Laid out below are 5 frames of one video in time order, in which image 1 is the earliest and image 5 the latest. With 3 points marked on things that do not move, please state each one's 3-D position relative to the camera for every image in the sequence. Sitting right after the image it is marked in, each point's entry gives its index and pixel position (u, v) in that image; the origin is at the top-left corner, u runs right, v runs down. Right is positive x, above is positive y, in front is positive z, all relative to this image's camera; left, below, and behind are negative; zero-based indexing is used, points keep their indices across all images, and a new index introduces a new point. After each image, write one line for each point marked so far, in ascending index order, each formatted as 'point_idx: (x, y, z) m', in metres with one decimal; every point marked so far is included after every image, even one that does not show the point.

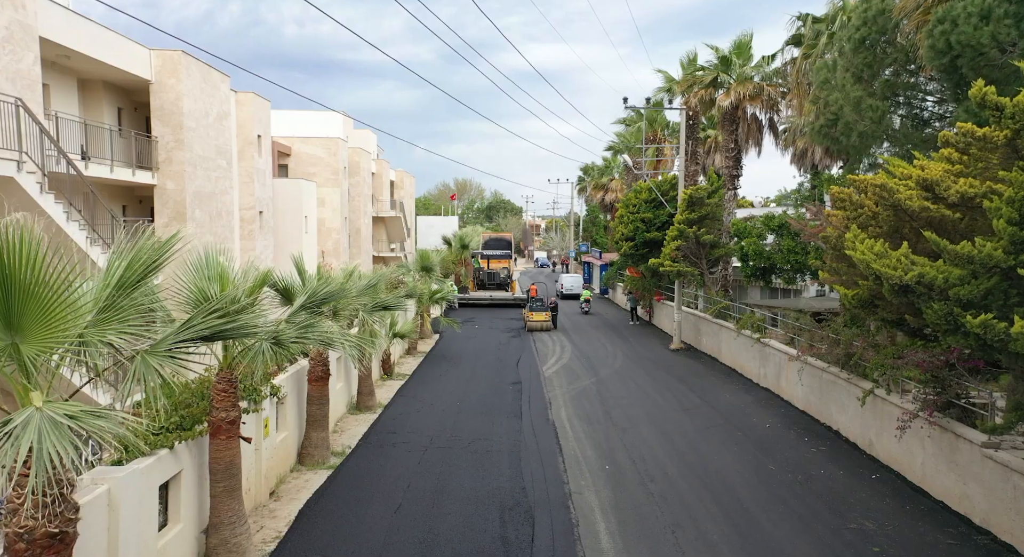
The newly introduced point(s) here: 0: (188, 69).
0: (-8.7, +5.6, +19.2) m
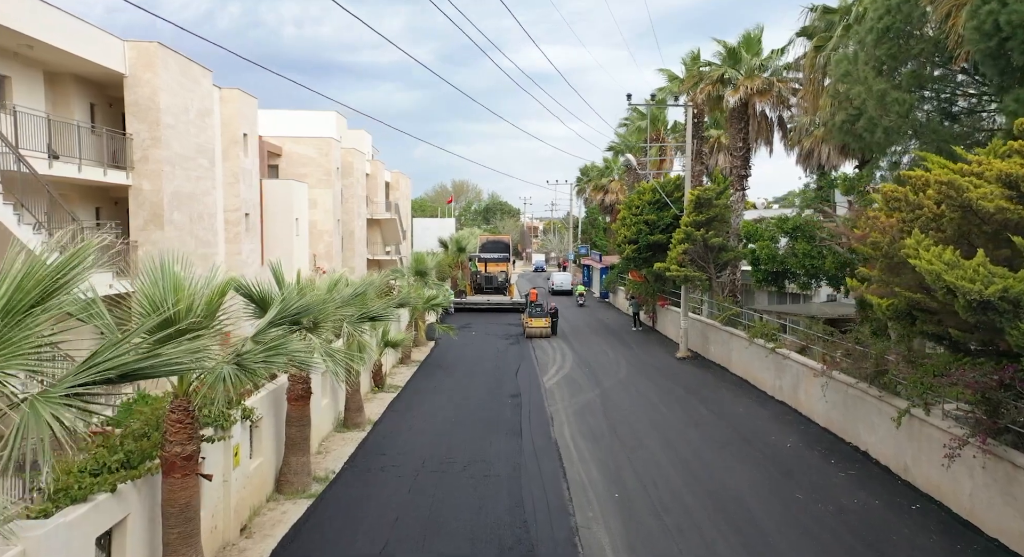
0: (-8.8, +5.5, +18.0) m
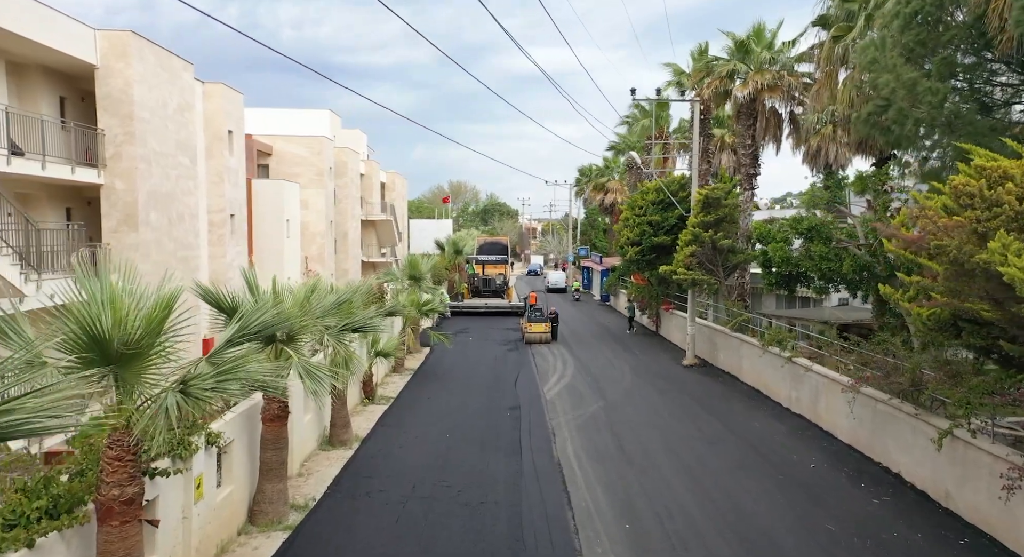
0: (-8.8, +5.3, +16.9) m
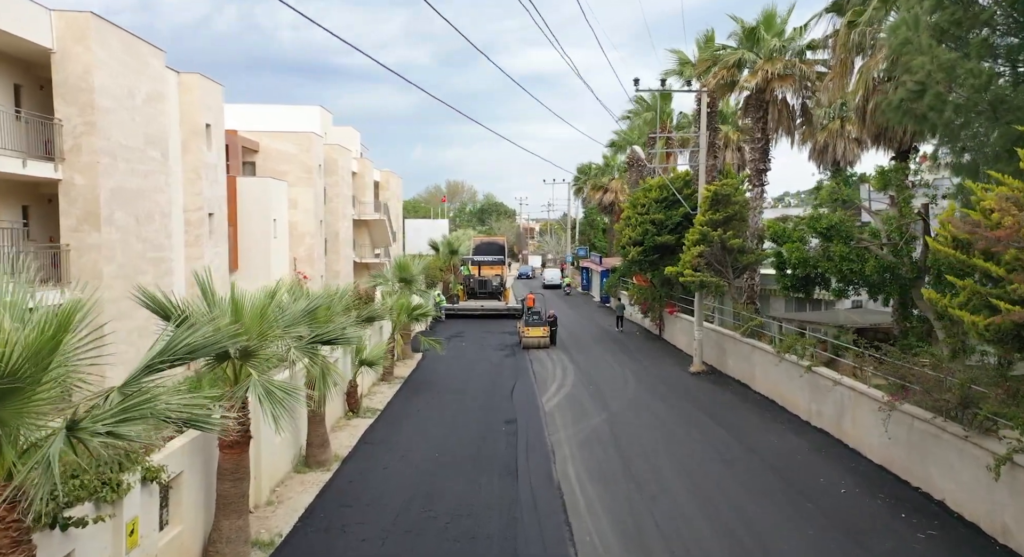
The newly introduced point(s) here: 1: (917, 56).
0: (-8.9, +5.3, +15.5) m
1: (+7.1, +3.9, +12.5) m
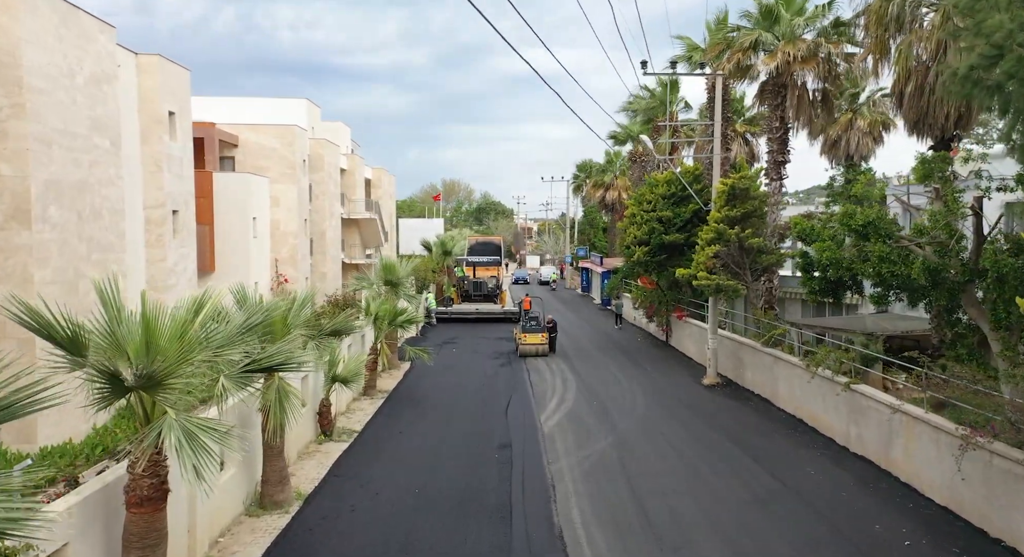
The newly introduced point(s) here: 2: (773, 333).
0: (-9.1, +5.2, +13.5) m
1: (+7.0, +3.8, +10.5) m
2: (+6.6, -1.4, +18.0) m
